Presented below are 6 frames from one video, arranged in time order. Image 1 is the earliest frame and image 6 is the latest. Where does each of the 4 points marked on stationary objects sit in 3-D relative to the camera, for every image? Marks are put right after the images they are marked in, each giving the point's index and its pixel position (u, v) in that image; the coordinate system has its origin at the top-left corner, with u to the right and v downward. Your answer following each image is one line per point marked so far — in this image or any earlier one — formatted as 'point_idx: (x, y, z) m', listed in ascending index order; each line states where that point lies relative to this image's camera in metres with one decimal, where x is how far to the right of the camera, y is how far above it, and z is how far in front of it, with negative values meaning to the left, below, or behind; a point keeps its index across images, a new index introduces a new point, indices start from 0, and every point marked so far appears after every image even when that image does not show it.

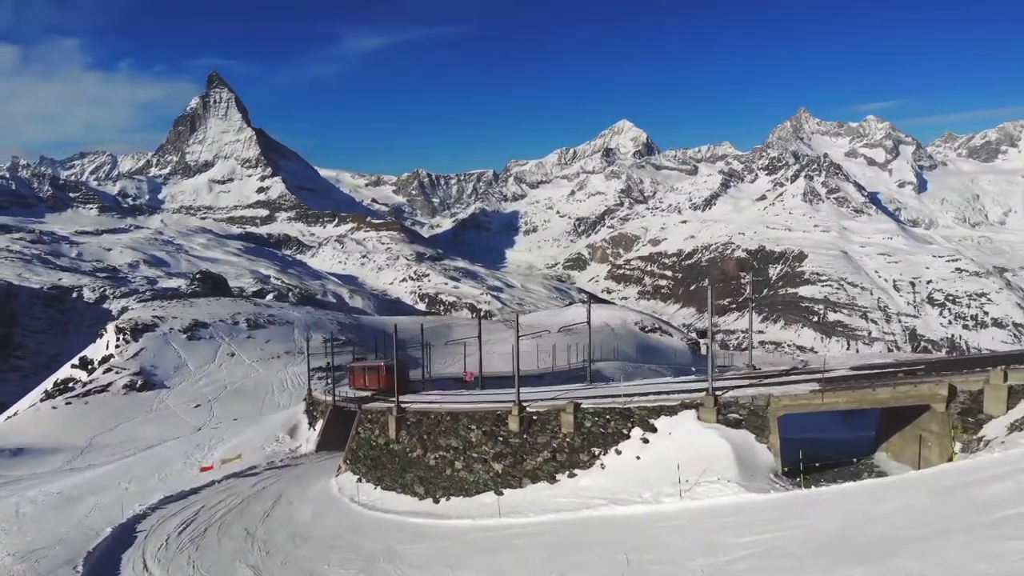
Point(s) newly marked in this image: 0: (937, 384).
0: (+9.9, -2.2, +15.8) m
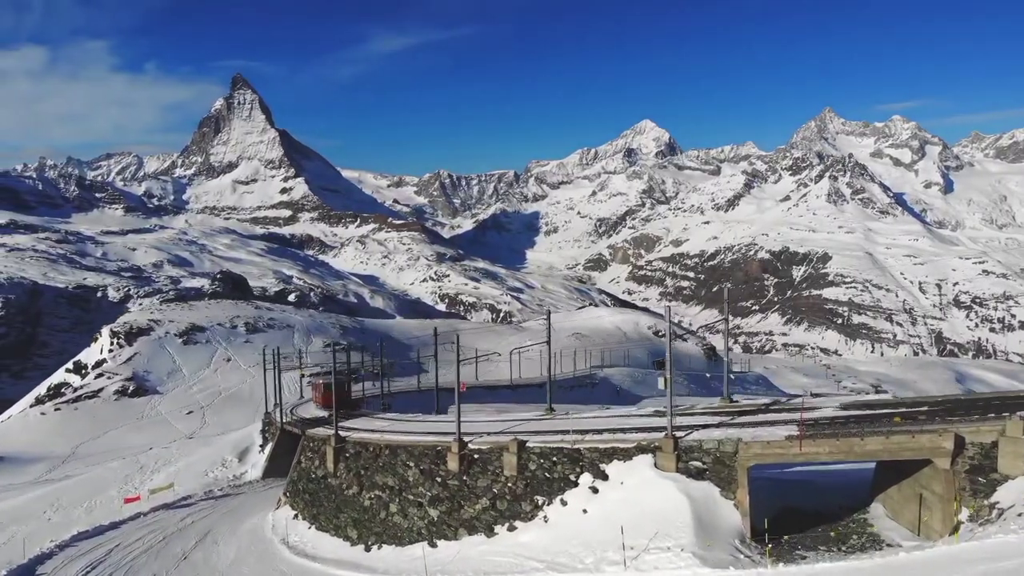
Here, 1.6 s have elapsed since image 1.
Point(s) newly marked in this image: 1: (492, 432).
0: (+8.2, -2.8, +12.9) m
1: (-0.6, -4.0, +18.6) m
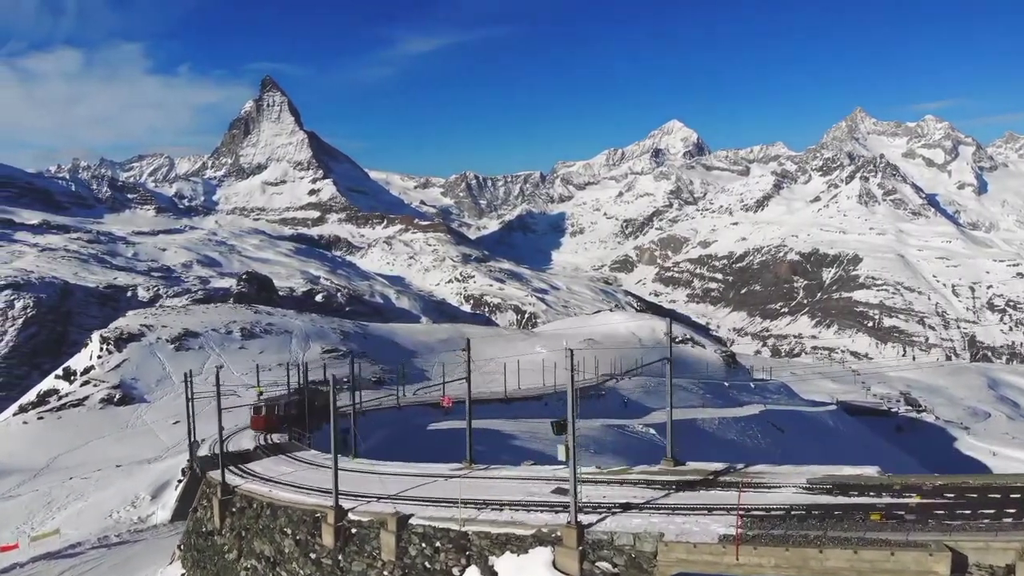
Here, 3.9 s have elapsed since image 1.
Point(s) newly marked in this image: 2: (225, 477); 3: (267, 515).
0: (+5.6, -3.5, +9.0) m
1: (-2.9, -4.7, +15.1) m
2: (-8.3, -5.5, +19.6) m
3: (-6.0, -5.6, +16.7) m
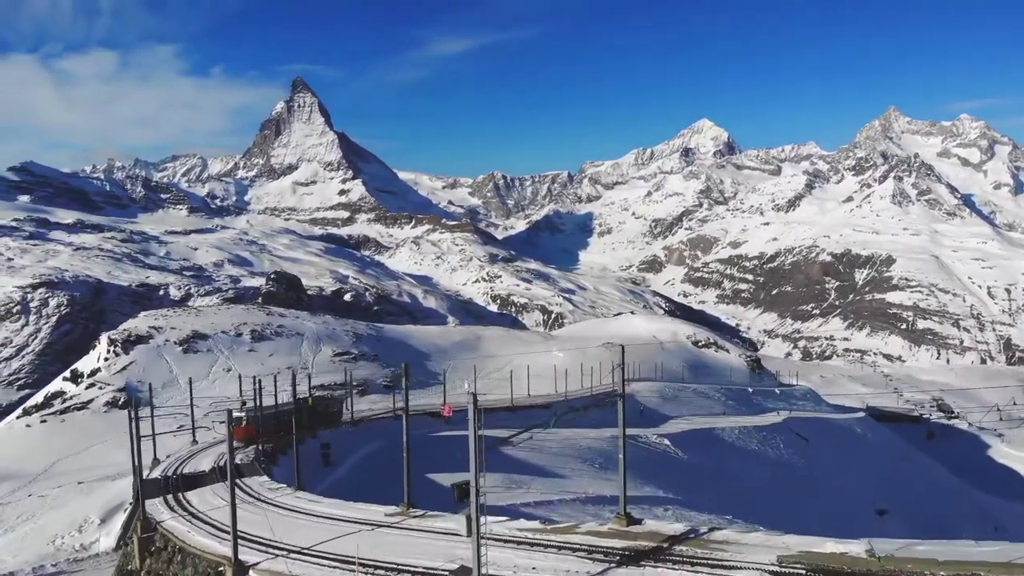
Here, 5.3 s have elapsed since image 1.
0: (+4.1, -3.9, +6.7) m
1: (-4.3, -5.1, +13.1) m
2: (-9.5, -5.9, +17.7) m
3: (-7.3, -6.0, +14.8) m
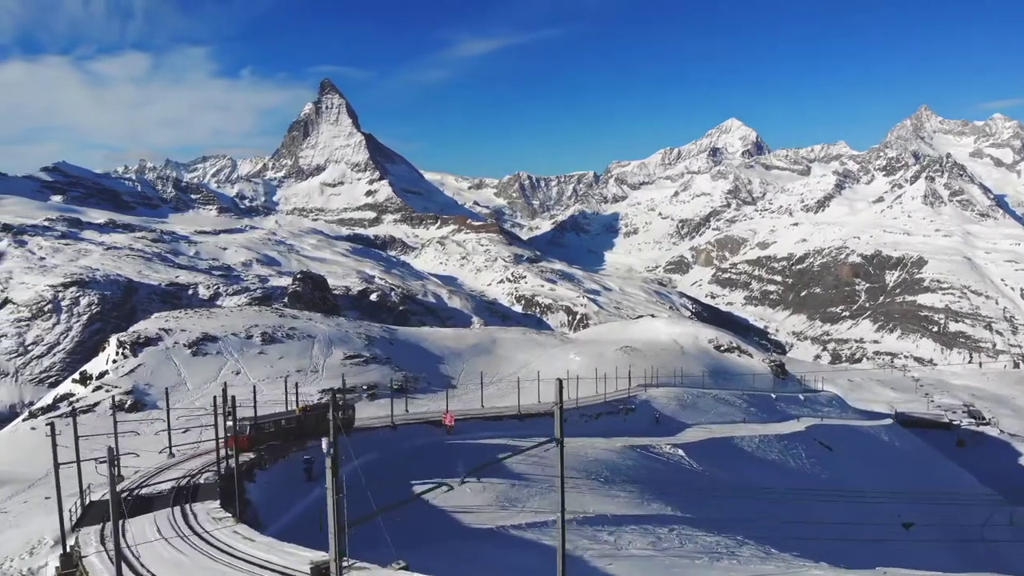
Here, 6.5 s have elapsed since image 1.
0: (+2.7, -4.3, +4.7) m
1: (-5.4, -5.4, +11.4) m
2: (-10.5, -6.2, +16.2) m
3: (-8.4, -6.4, +13.2) m
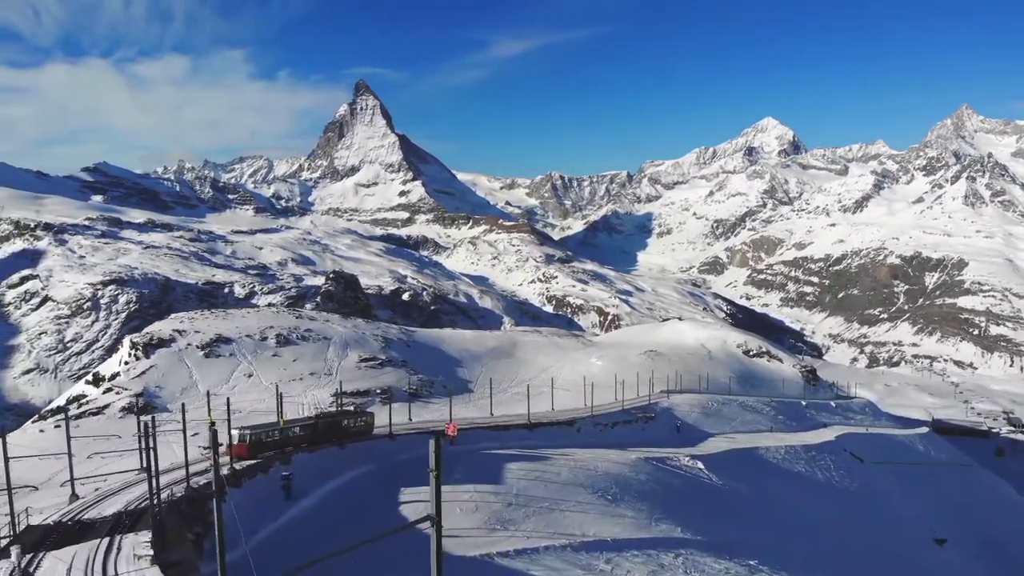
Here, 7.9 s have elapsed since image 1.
0: (+0.9, -4.8, +2.5) m
1: (-6.9, -5.8, +9.5) m
2: (-11.7, -6.6, +14.5) m
3: (-9.8, -6.7, +11.4) m
